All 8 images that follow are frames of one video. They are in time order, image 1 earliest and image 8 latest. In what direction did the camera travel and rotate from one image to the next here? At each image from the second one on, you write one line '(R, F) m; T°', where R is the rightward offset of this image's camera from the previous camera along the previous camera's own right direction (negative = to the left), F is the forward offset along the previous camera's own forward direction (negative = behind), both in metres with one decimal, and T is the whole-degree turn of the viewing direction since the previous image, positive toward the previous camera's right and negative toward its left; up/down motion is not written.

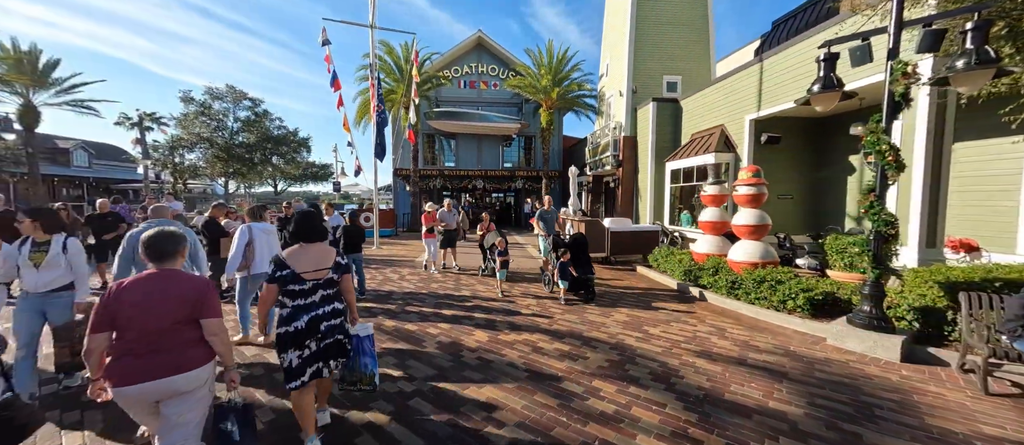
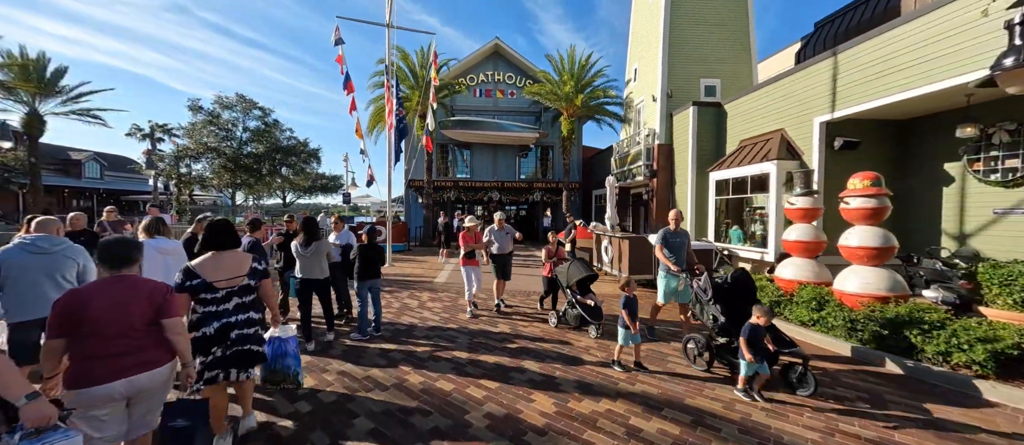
(-0.6, +1.3) m; -1°
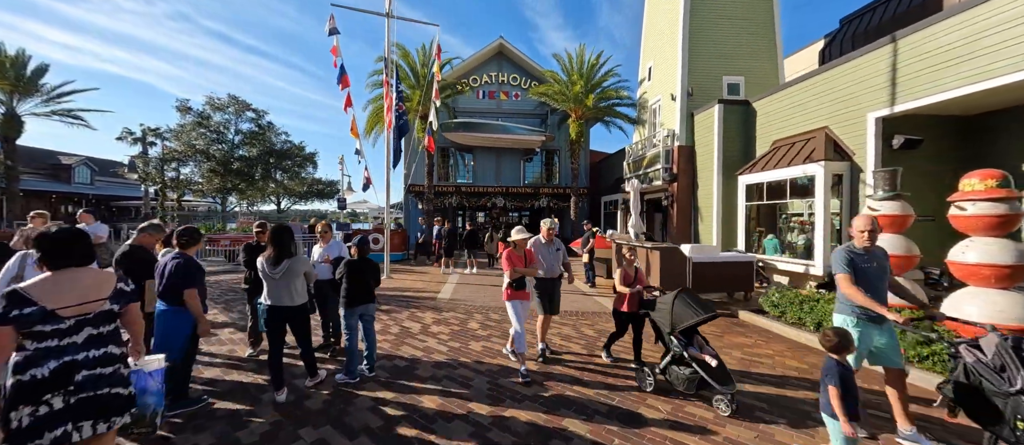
(-0.3, +1.1) m; 0°
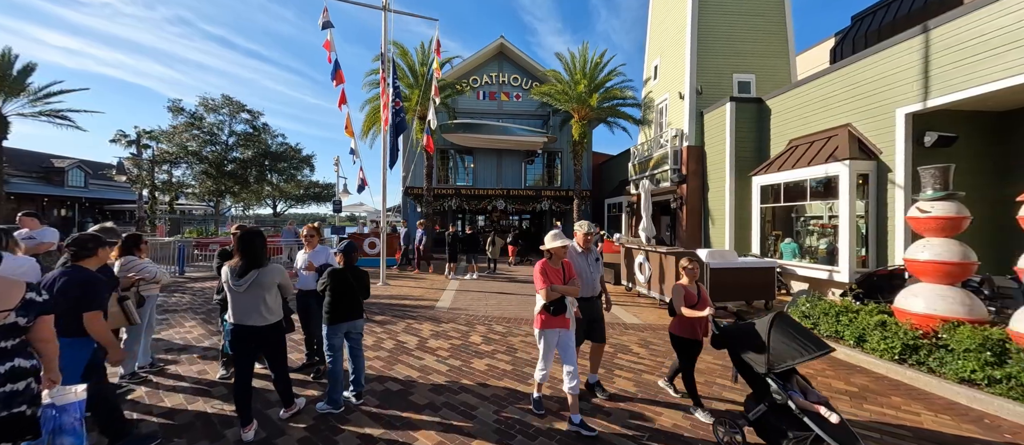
(-0.1, +0.6) m; 0°
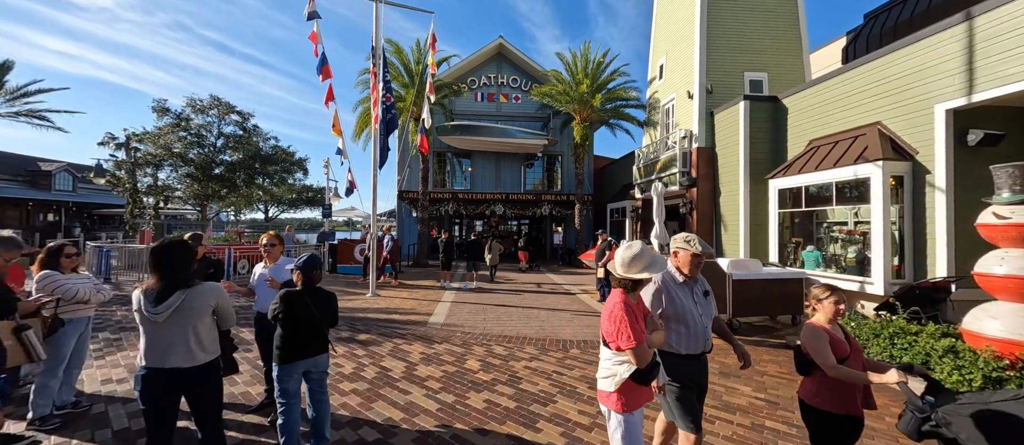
(-0.1, +0.8) m; 0°
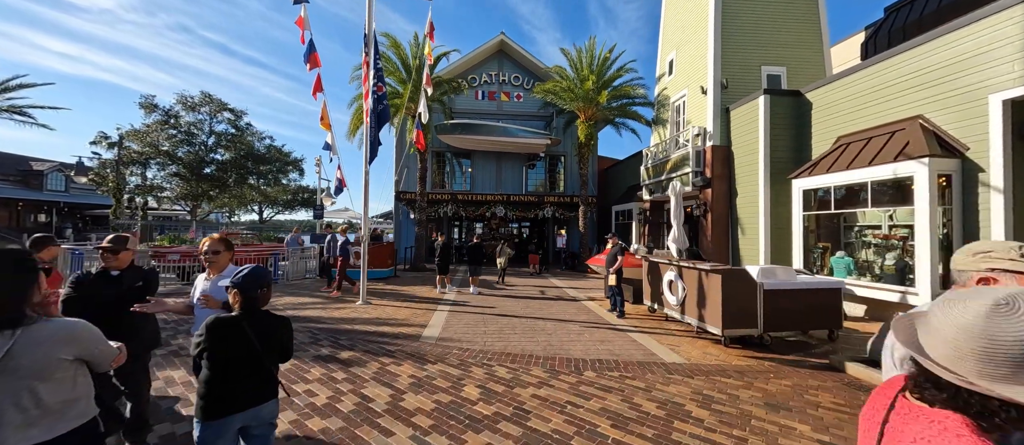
(-0.1, +0.8) m; 0°
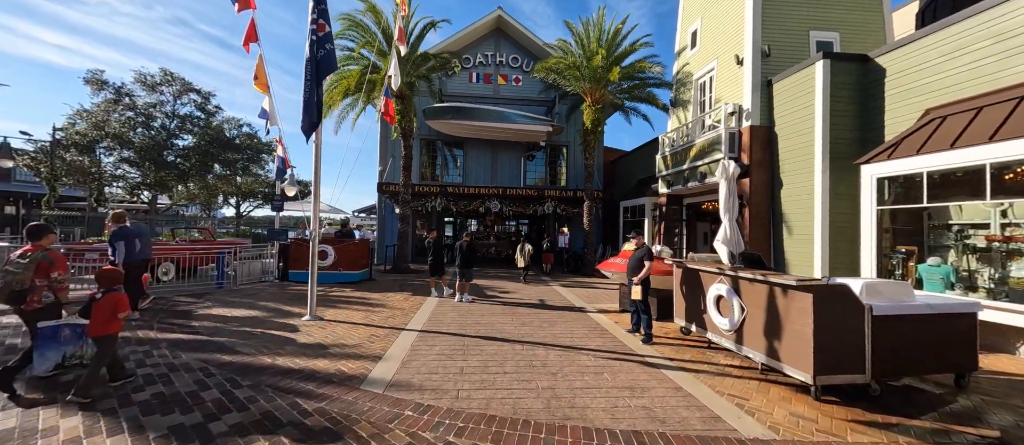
(+0.1, +2.0) m; 0°
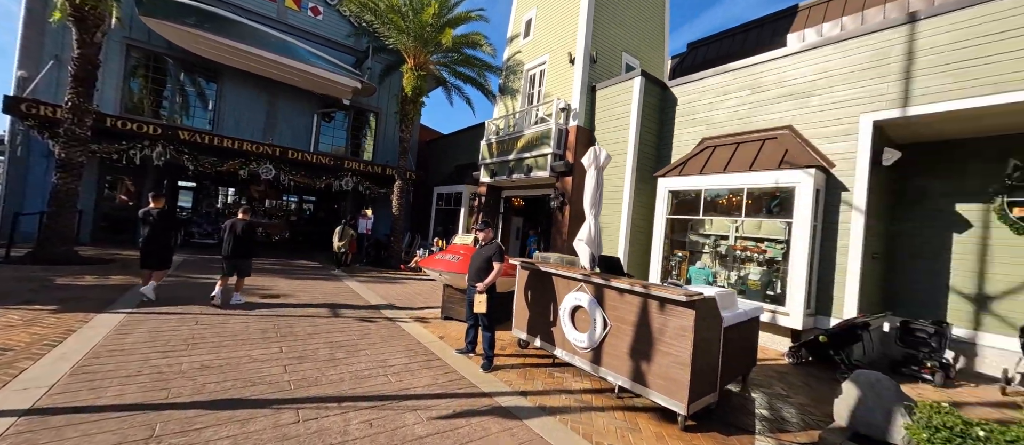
(0.0, +2.0) m; +29°
